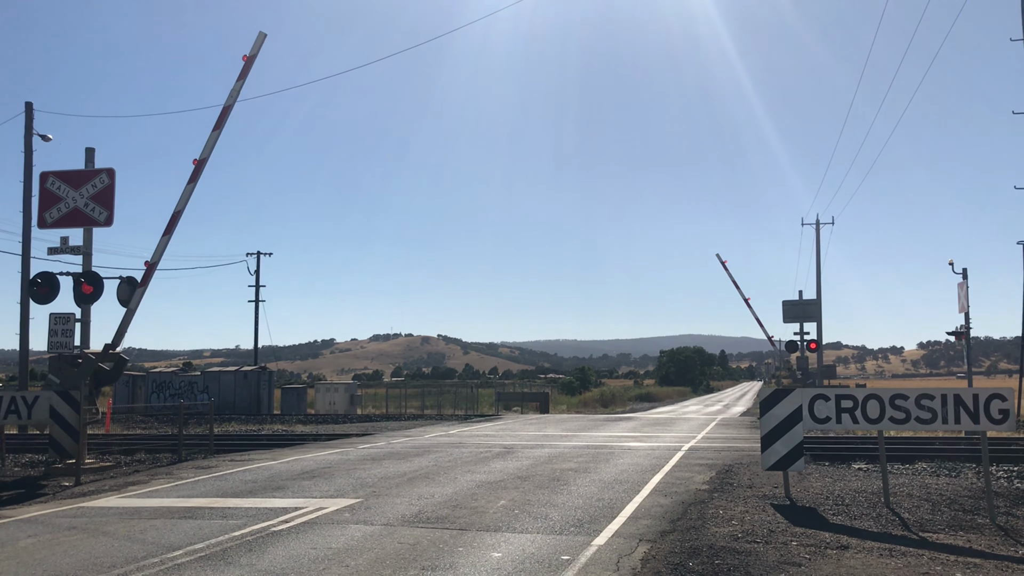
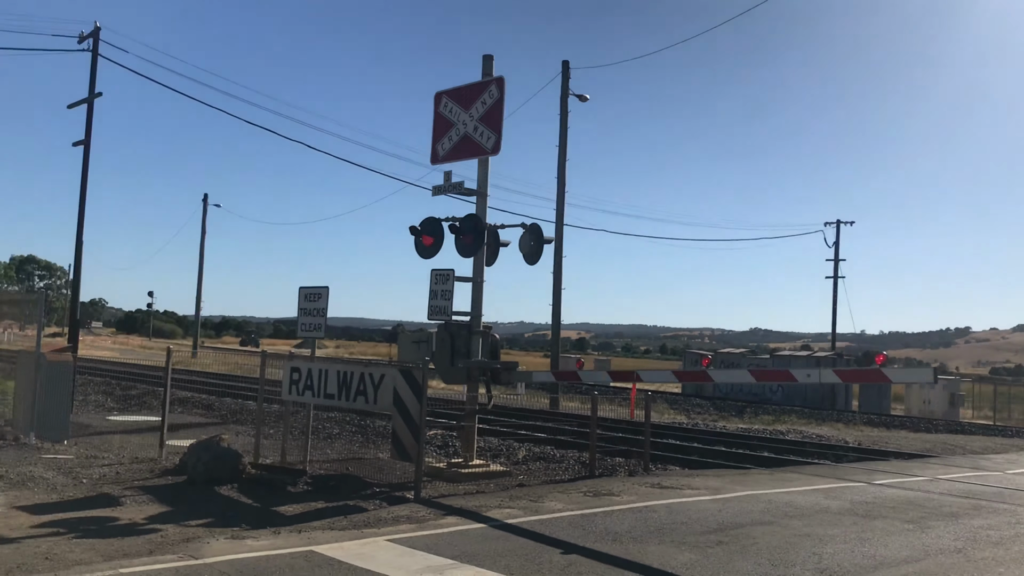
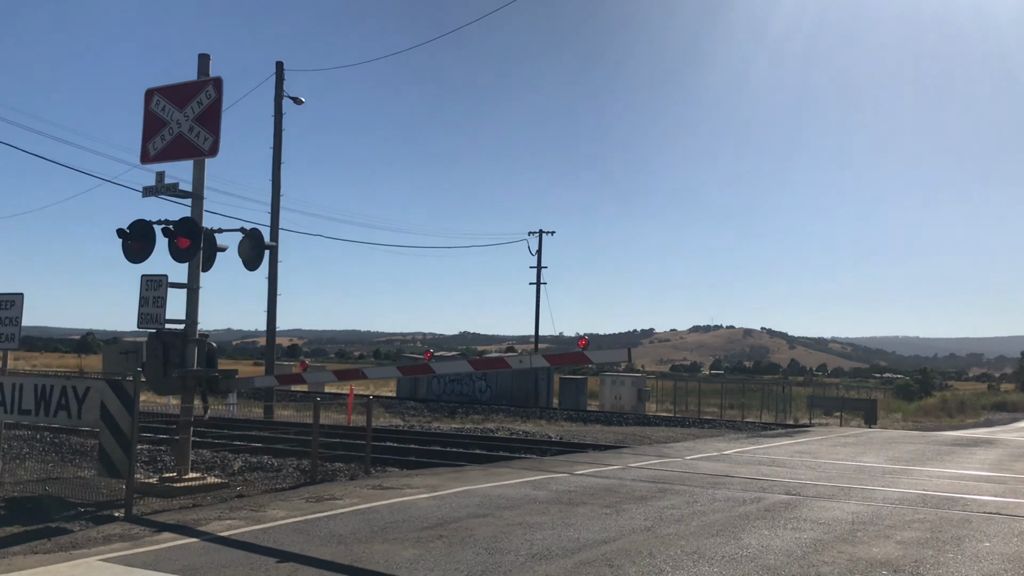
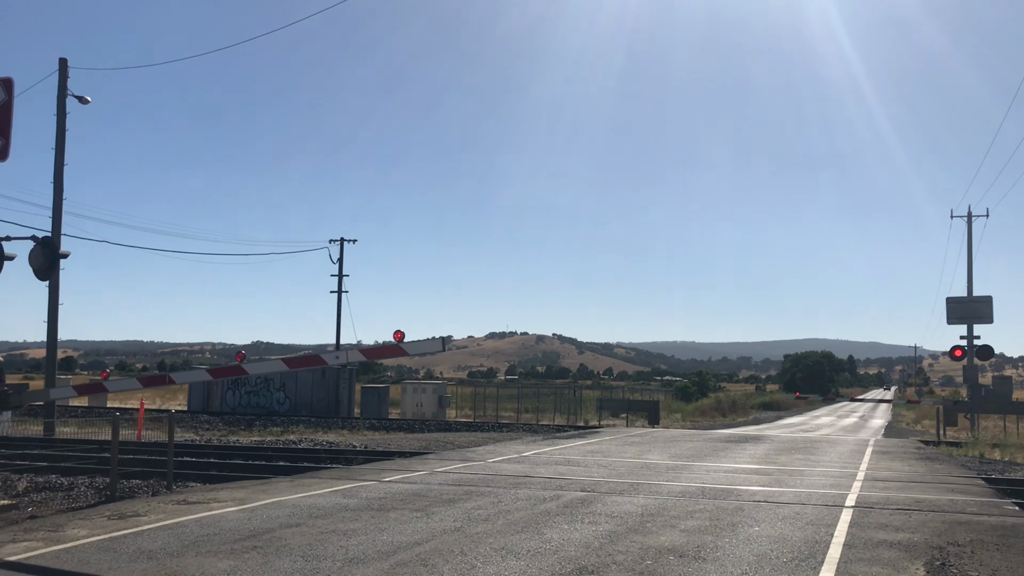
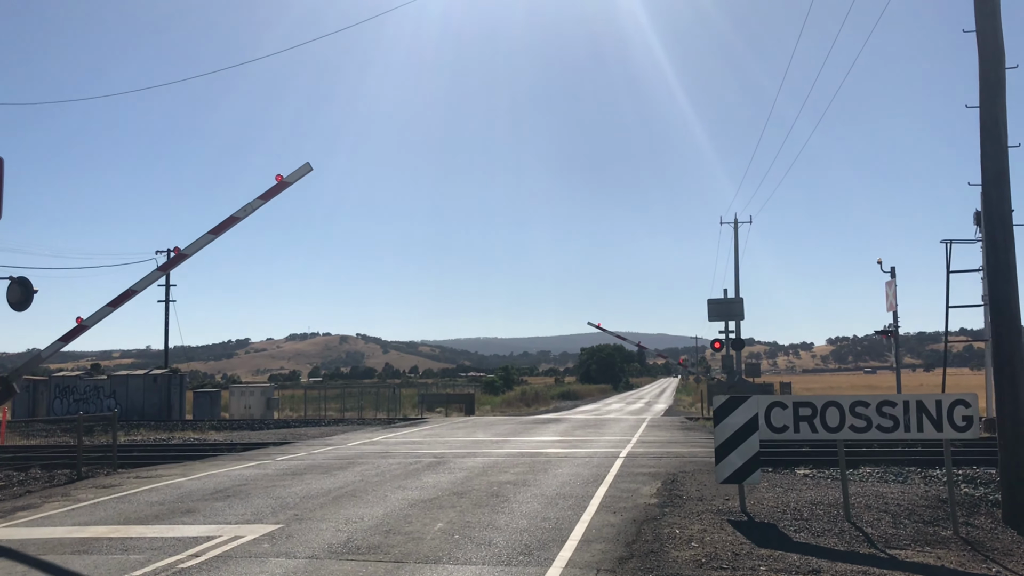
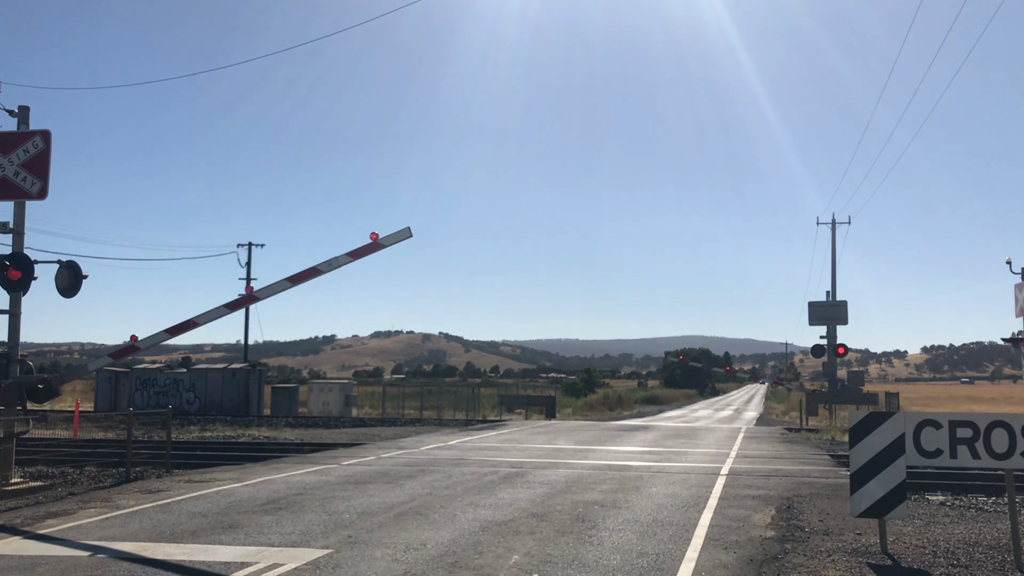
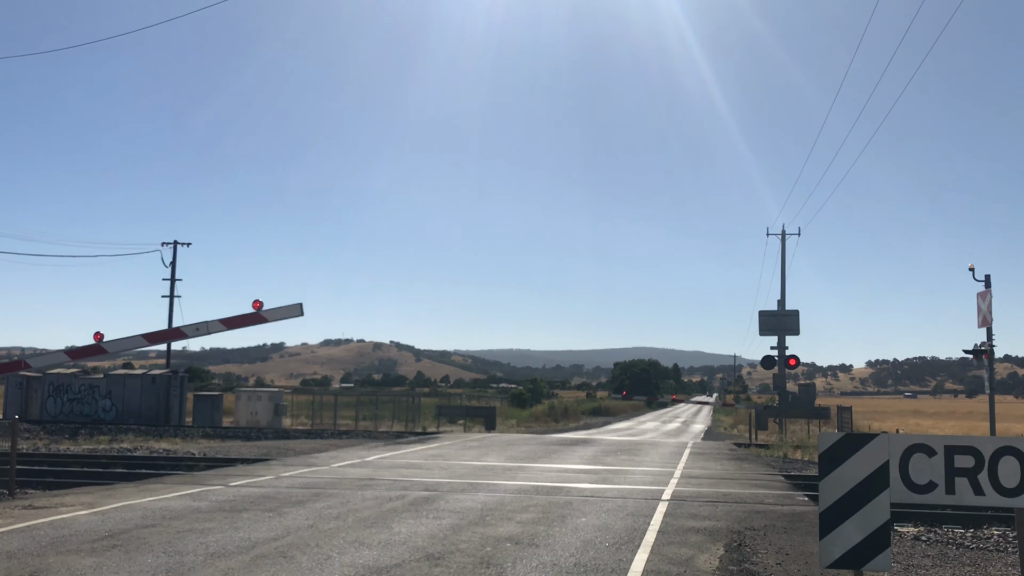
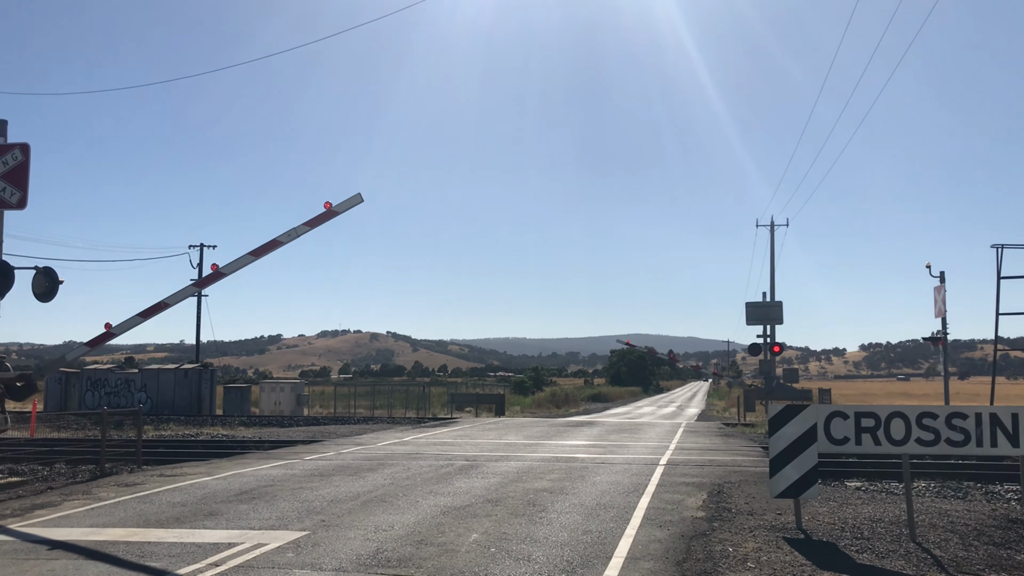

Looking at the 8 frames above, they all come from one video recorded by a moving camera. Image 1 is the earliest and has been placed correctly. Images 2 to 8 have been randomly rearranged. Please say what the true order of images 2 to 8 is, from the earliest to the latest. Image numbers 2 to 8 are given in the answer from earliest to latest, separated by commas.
5, 8, 6, 7, 4, 3, 2
